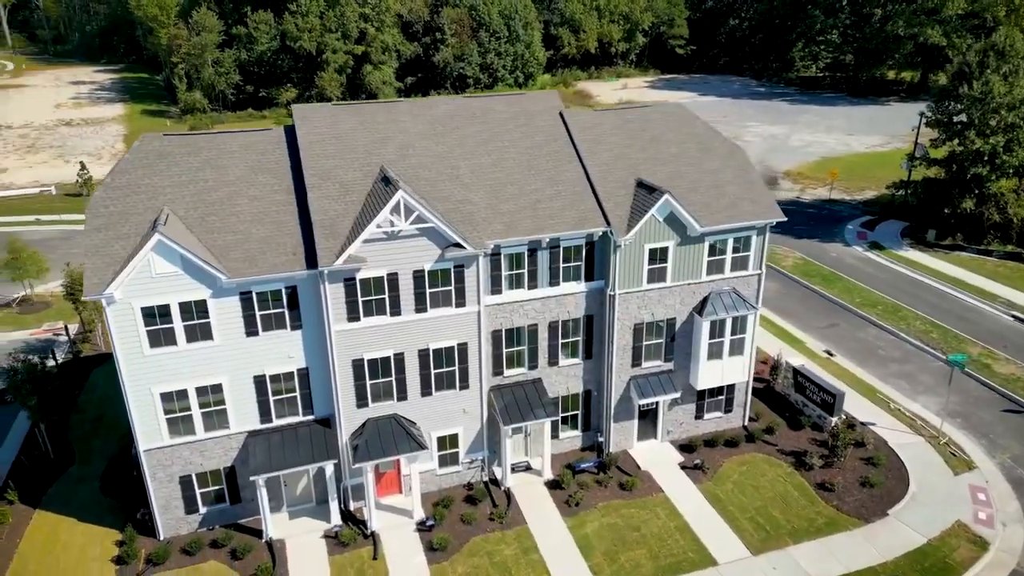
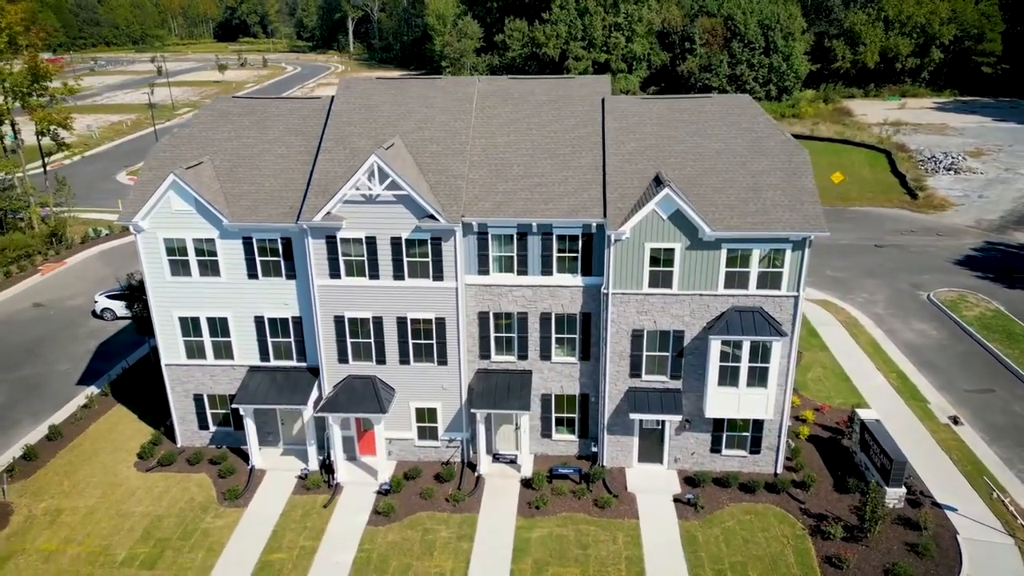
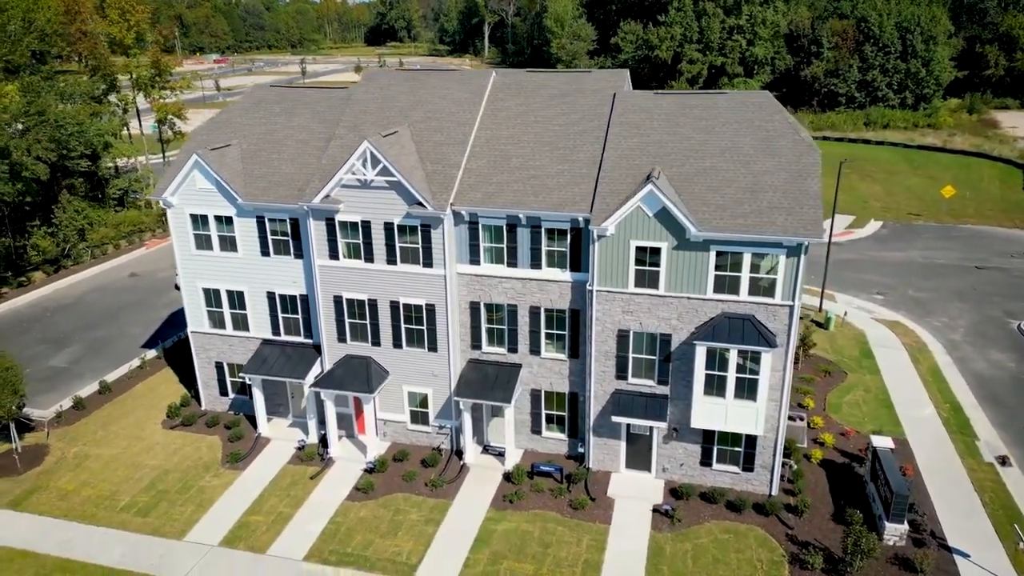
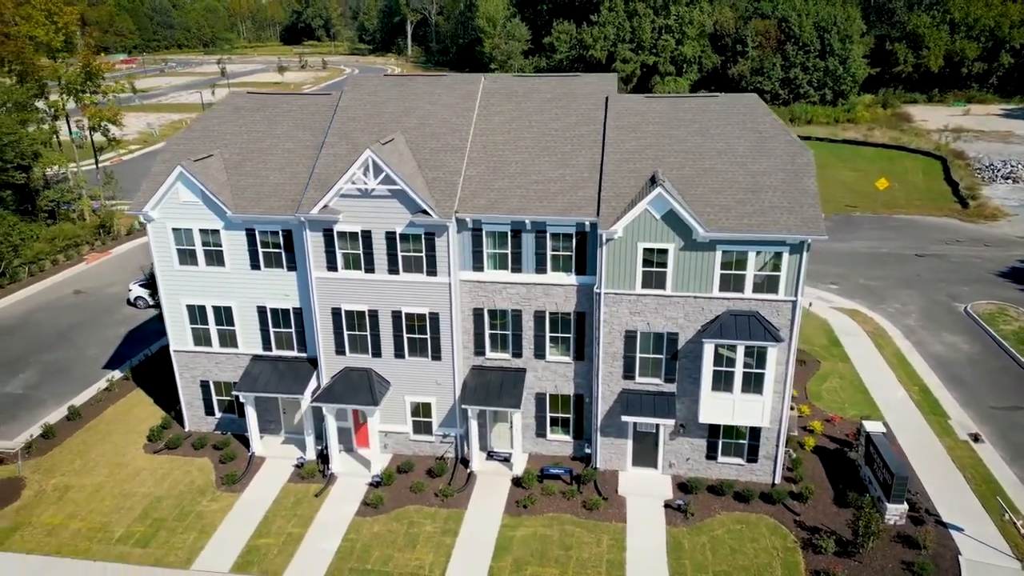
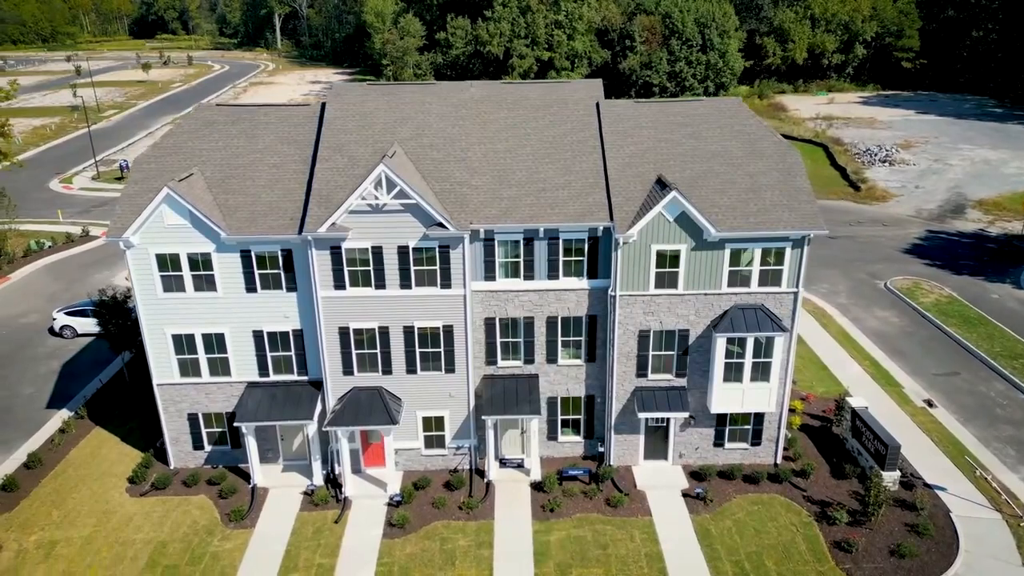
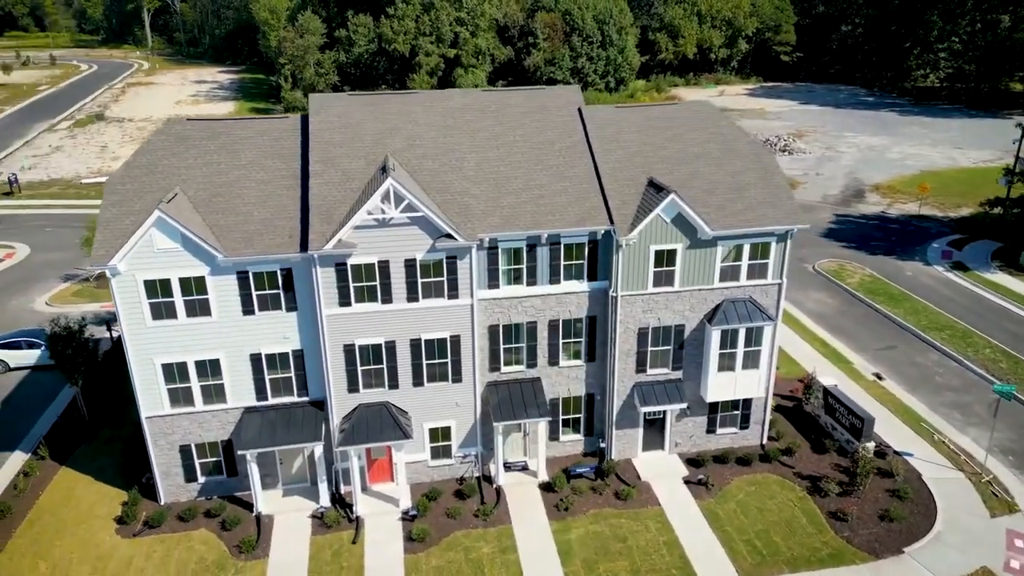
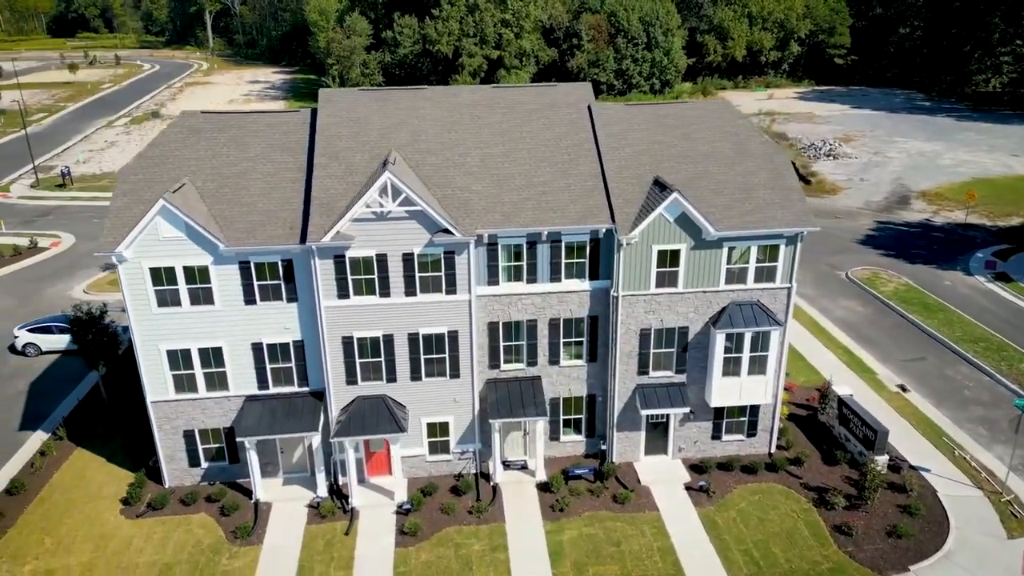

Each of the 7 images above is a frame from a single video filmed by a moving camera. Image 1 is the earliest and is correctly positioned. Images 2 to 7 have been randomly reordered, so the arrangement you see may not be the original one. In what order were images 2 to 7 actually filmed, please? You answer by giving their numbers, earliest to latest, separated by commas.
6, 7, 5, 2, 4, 3
